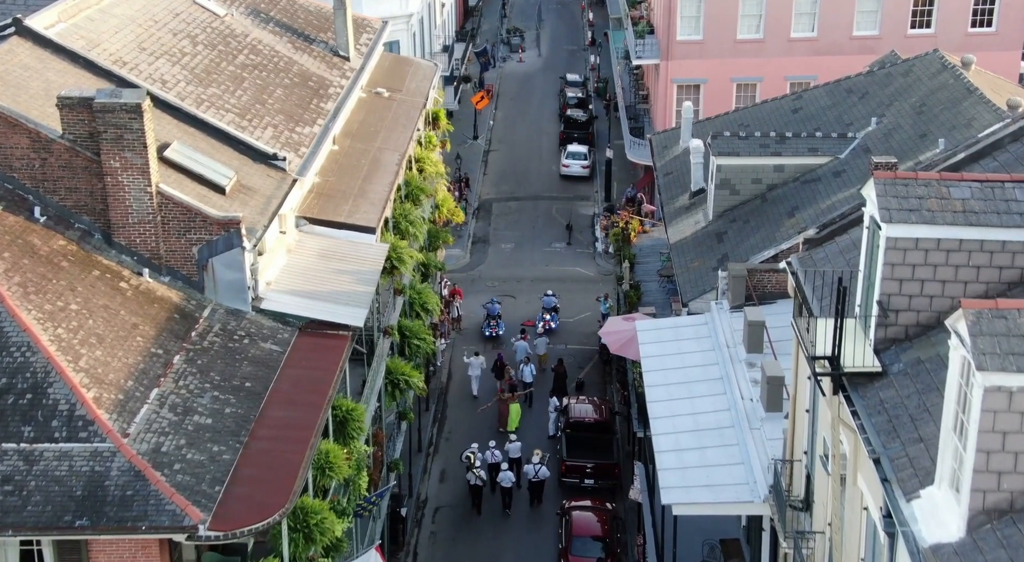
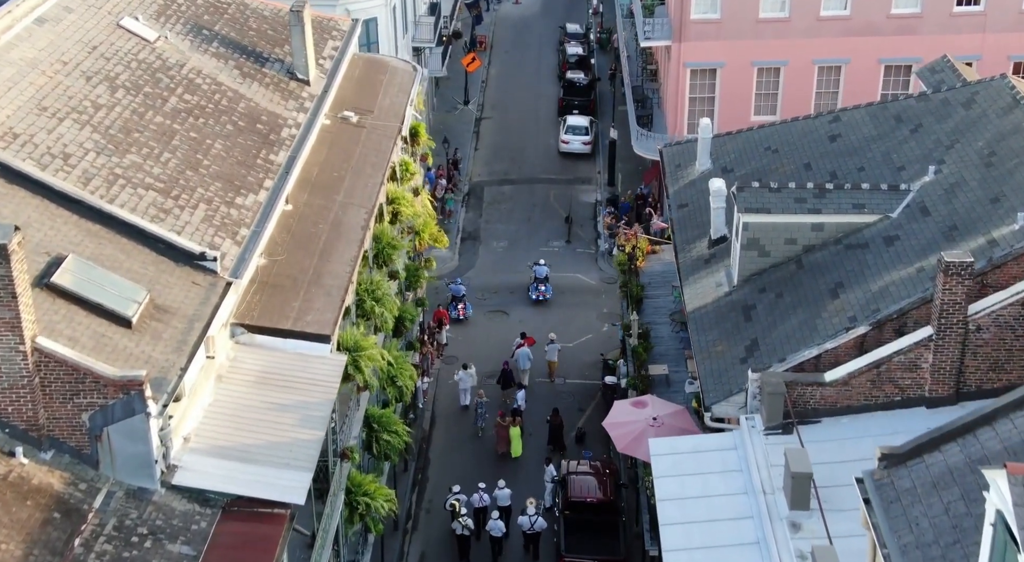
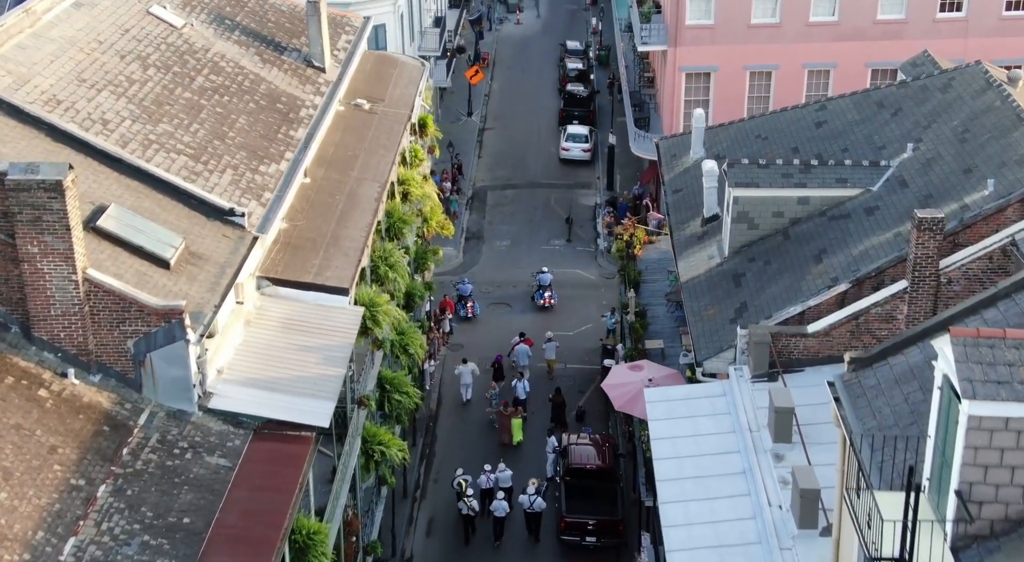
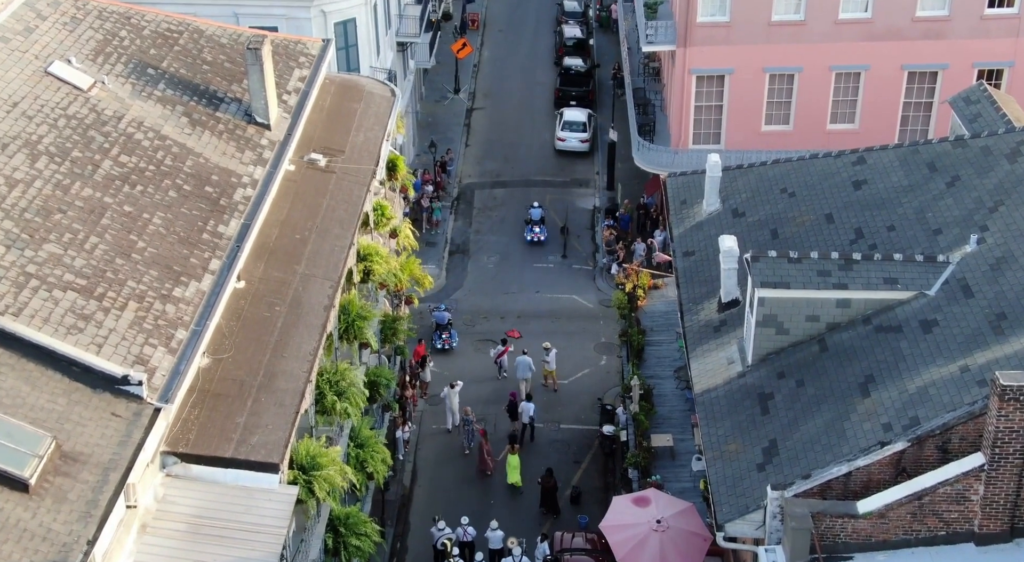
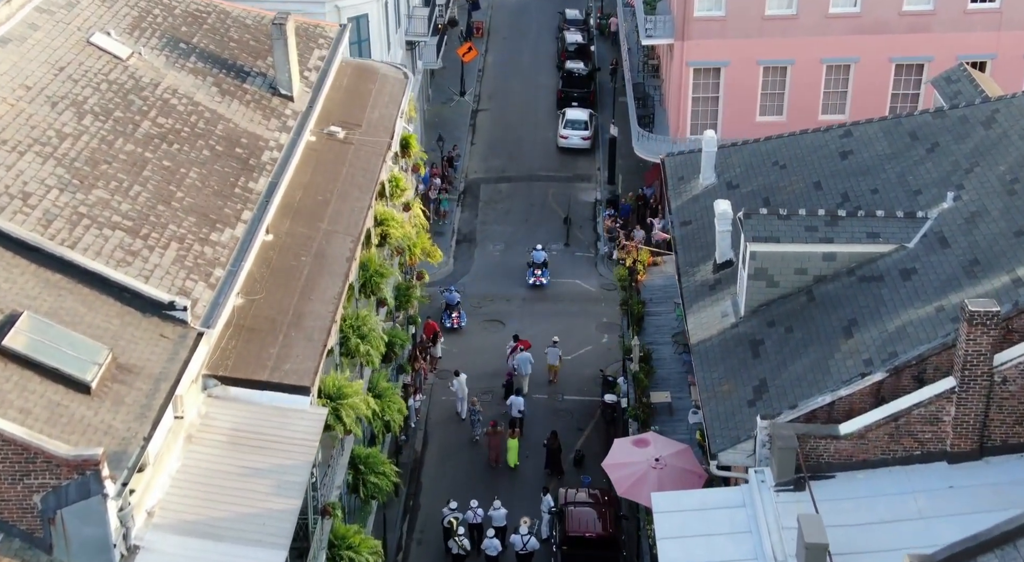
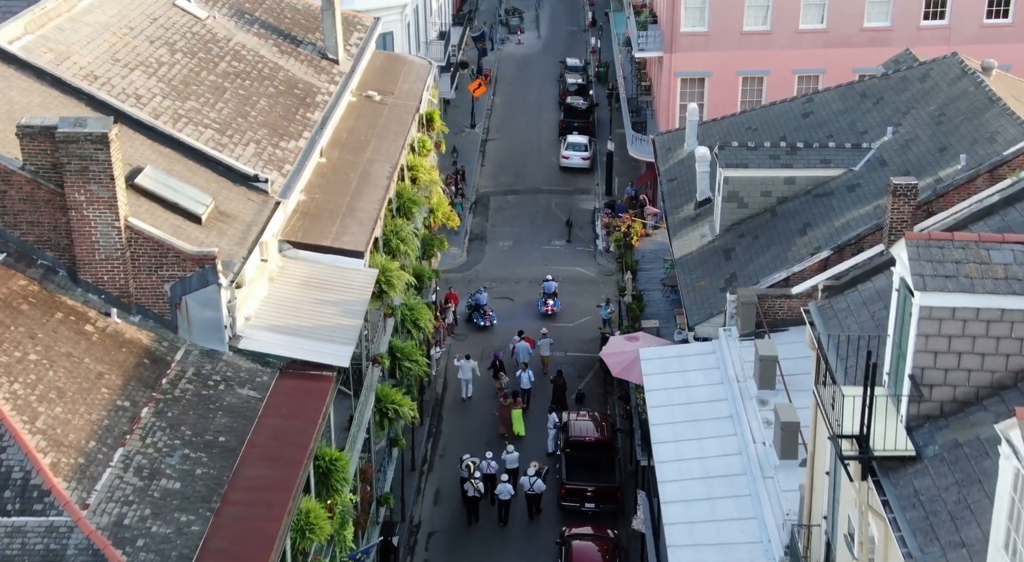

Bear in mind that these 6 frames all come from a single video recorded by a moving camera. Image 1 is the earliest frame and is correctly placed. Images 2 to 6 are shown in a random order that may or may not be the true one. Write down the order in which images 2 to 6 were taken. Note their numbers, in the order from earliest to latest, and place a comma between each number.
6, 3, 2, 5, 4
